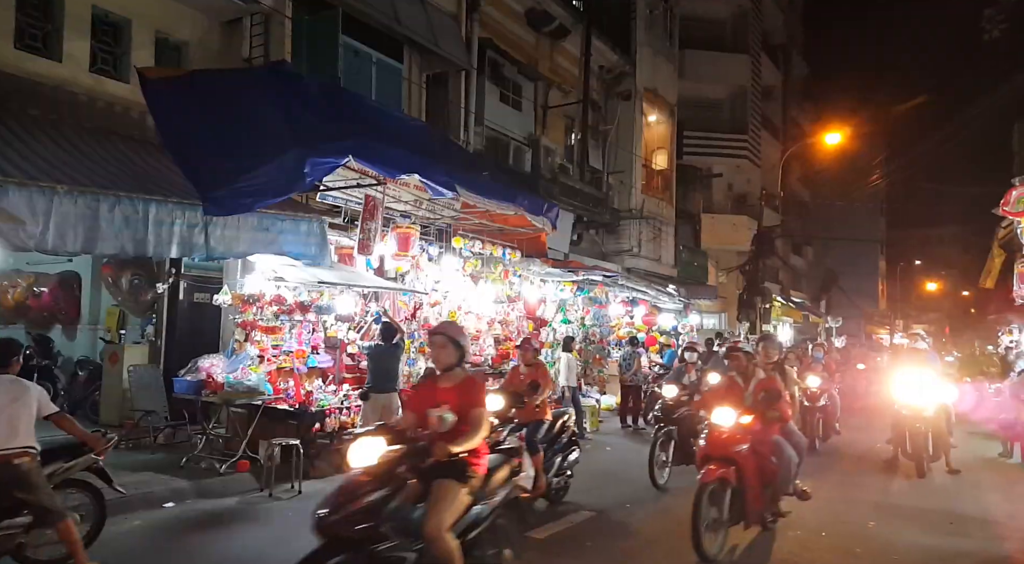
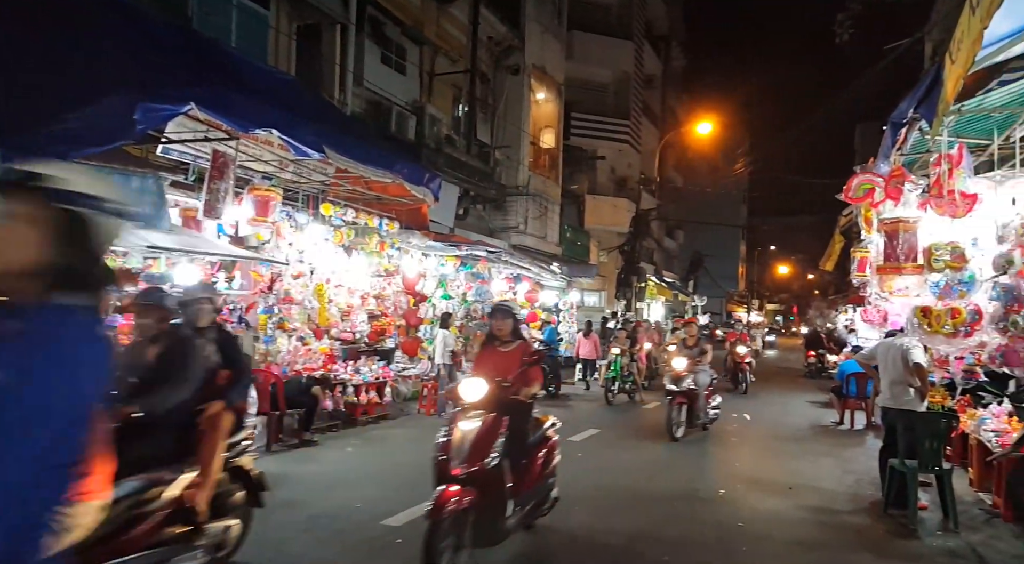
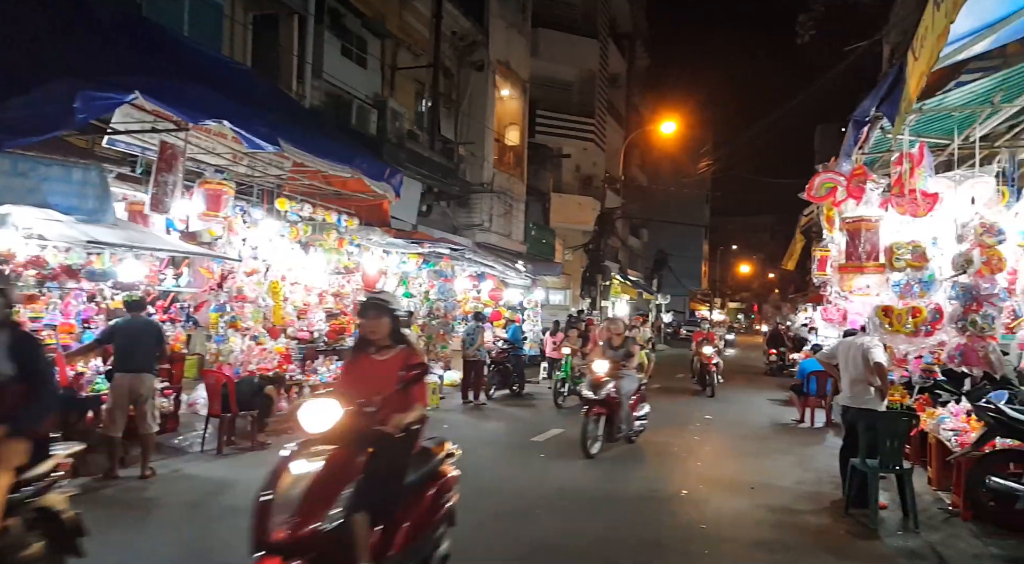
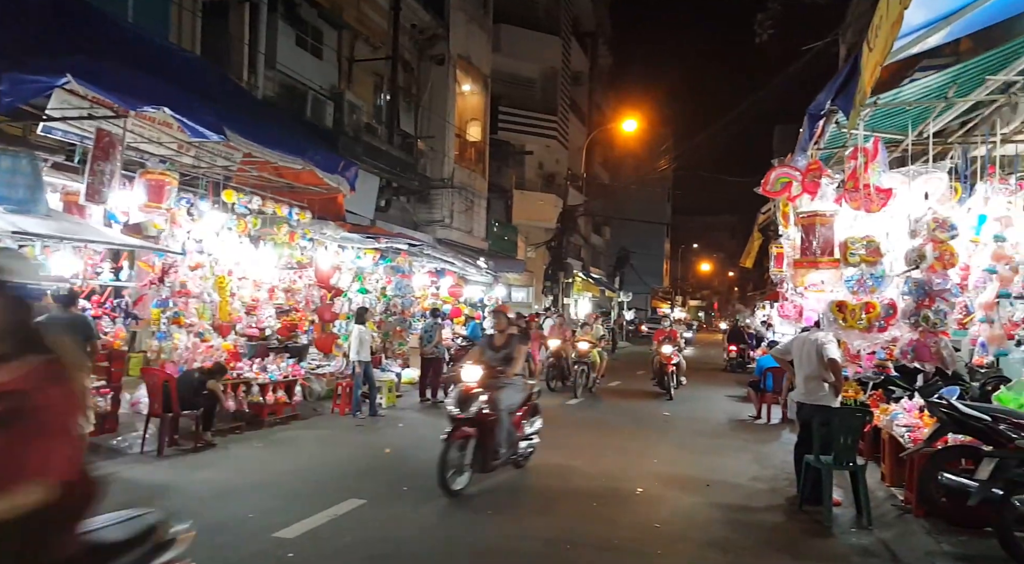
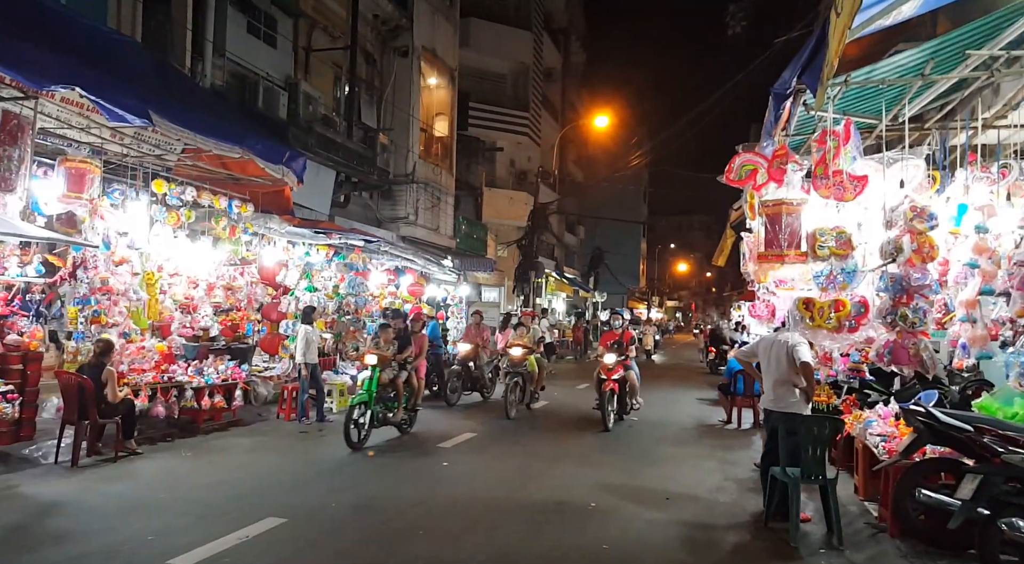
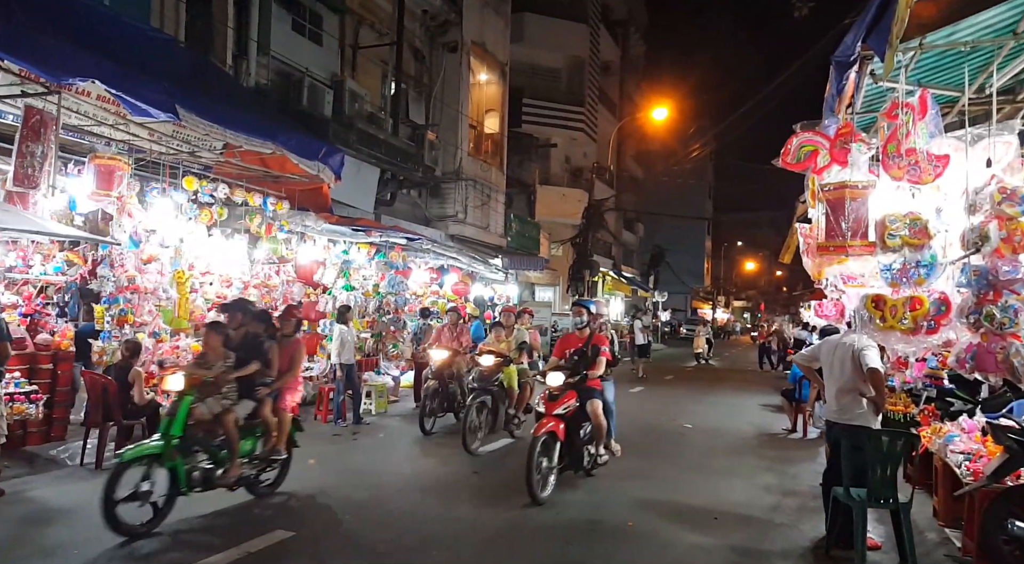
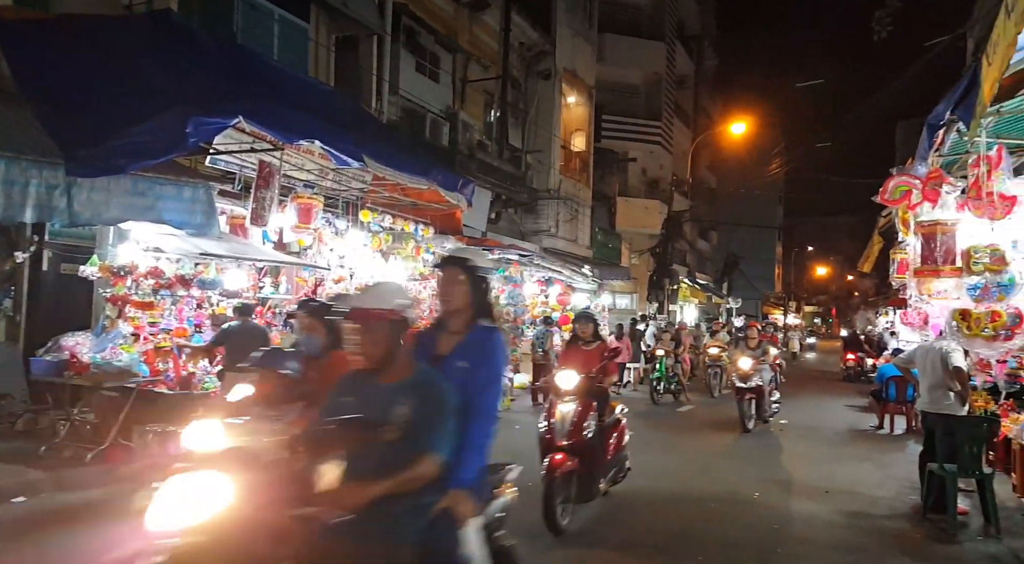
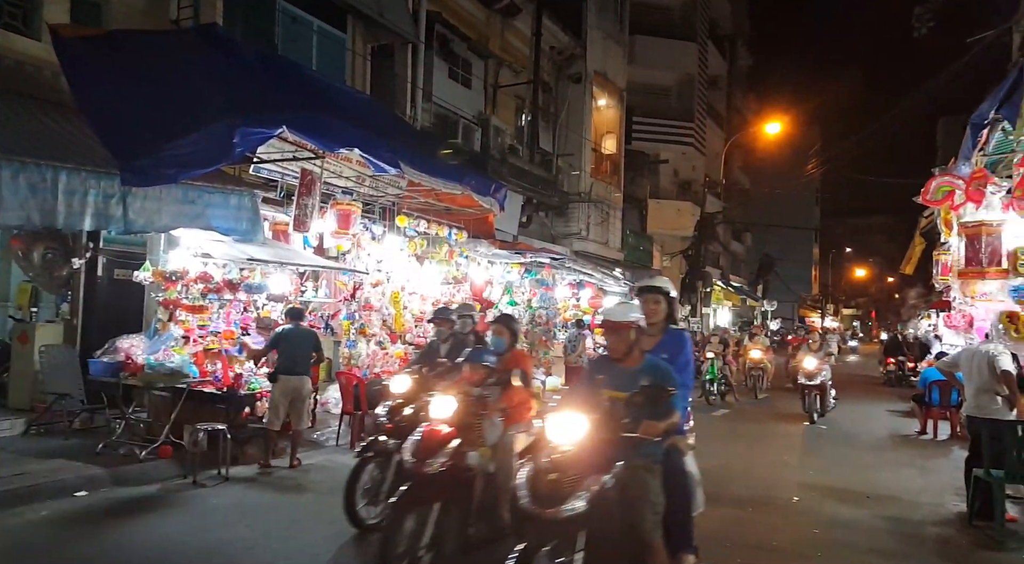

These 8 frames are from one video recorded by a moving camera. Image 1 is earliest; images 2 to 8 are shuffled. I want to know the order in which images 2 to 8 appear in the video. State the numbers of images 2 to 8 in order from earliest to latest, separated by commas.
8, 7, 2, 3, 4, 5, 6
